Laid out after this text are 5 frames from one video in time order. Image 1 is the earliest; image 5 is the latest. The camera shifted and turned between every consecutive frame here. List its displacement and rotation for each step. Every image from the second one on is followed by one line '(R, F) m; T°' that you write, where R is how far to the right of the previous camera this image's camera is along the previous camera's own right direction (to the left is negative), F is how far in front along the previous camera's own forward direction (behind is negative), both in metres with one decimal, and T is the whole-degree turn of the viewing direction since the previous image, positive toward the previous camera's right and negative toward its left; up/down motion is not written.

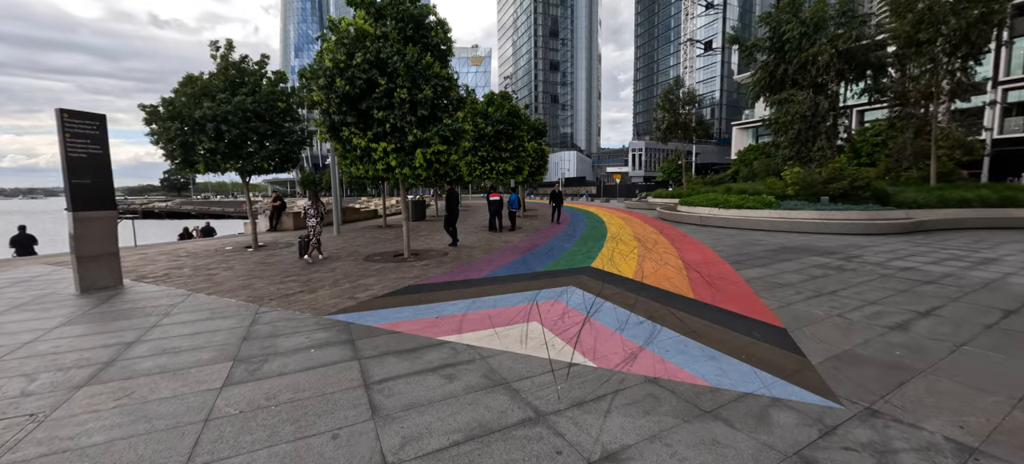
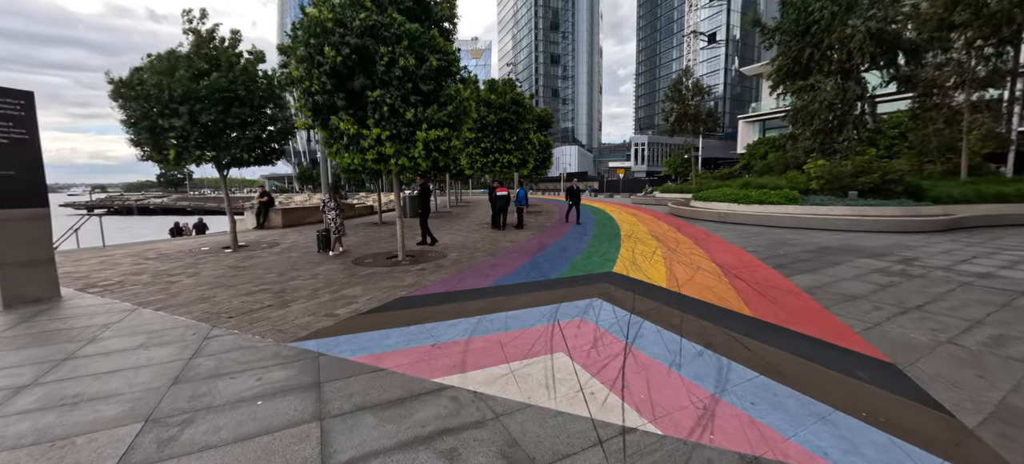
(-0.2, +1.0) m; 0°
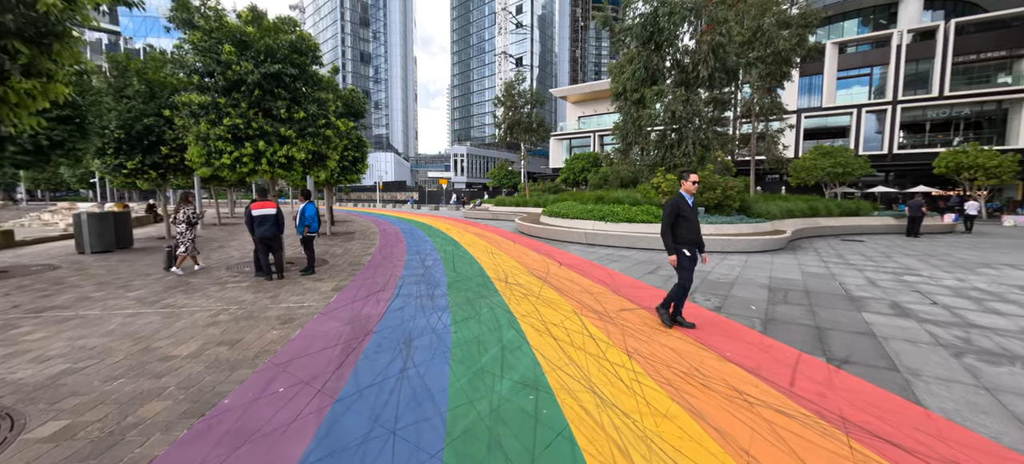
(+0.4, +4.6) m; +28°
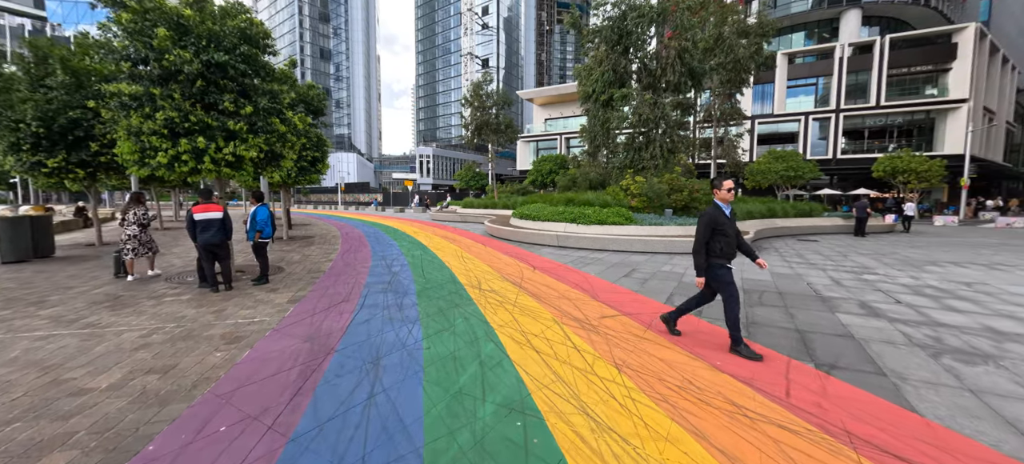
(-0.1, +0.3) m; +5°
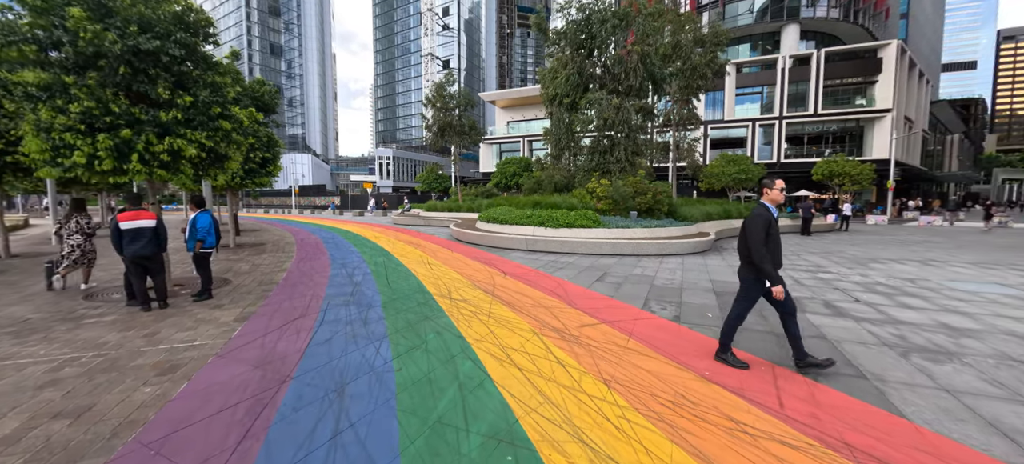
(-0.1, +0.3) m; +6°
